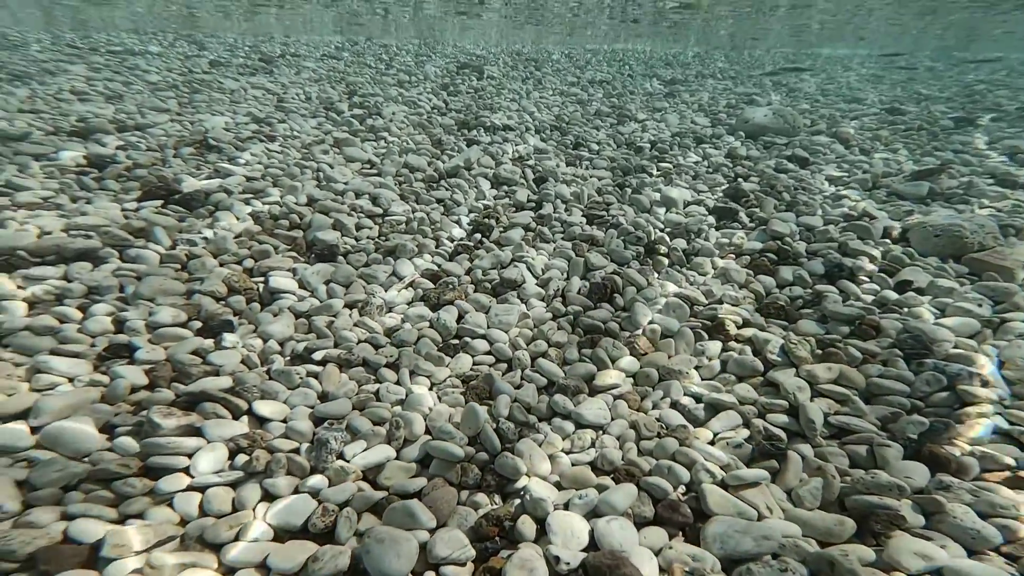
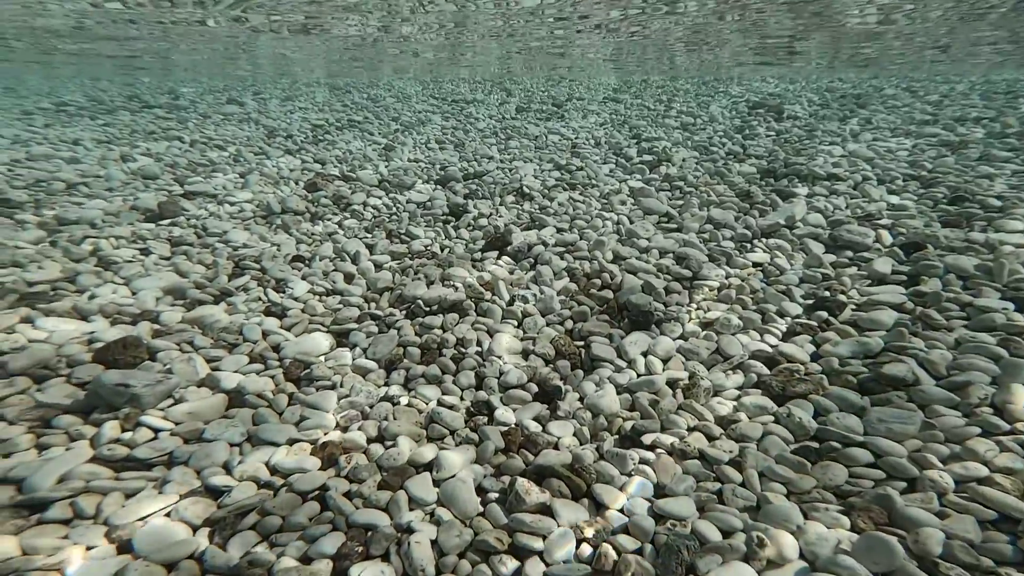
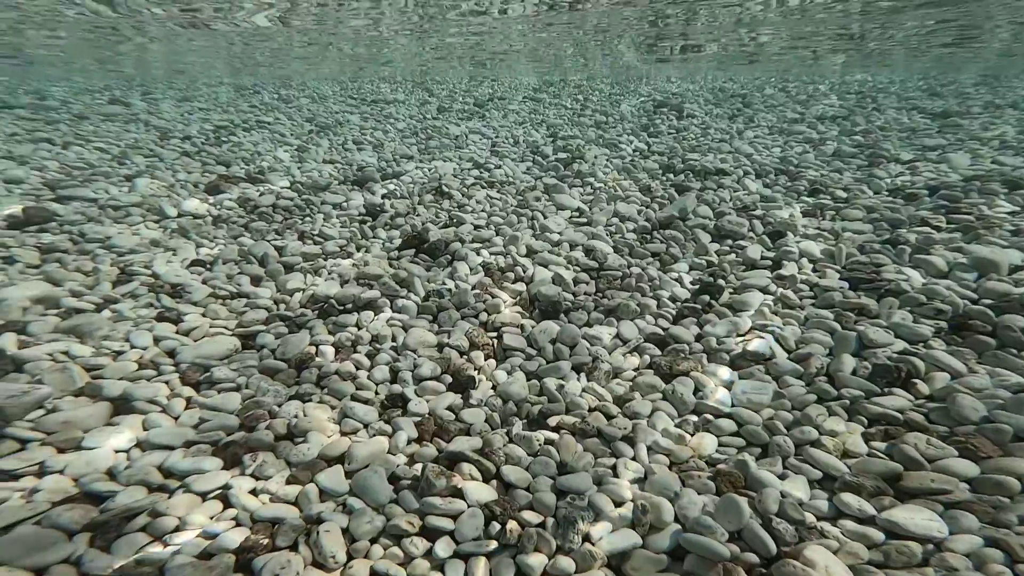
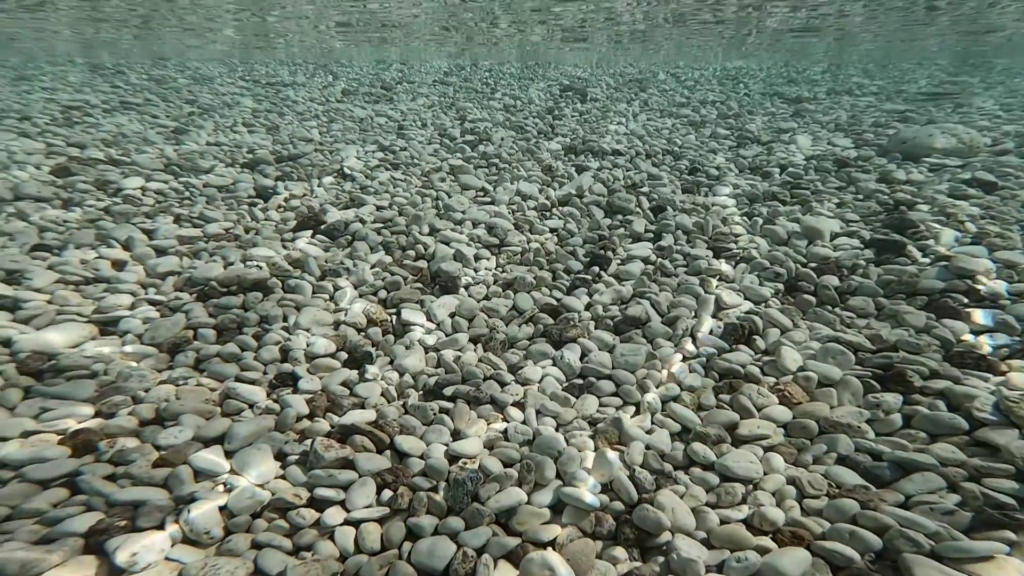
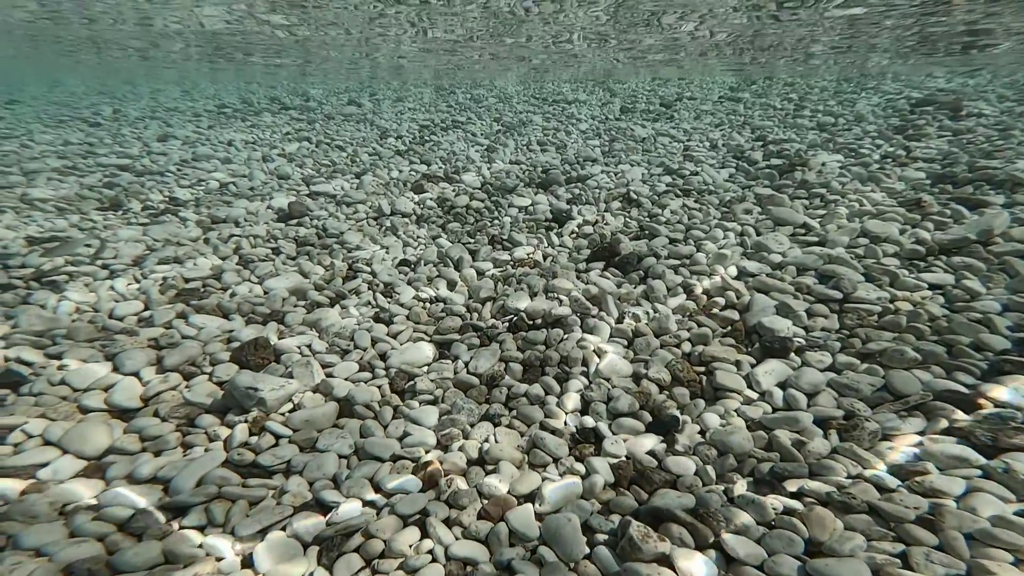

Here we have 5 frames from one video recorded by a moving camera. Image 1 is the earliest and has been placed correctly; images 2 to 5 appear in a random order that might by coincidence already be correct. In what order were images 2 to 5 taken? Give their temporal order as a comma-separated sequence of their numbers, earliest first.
4, 3, 2, 5
